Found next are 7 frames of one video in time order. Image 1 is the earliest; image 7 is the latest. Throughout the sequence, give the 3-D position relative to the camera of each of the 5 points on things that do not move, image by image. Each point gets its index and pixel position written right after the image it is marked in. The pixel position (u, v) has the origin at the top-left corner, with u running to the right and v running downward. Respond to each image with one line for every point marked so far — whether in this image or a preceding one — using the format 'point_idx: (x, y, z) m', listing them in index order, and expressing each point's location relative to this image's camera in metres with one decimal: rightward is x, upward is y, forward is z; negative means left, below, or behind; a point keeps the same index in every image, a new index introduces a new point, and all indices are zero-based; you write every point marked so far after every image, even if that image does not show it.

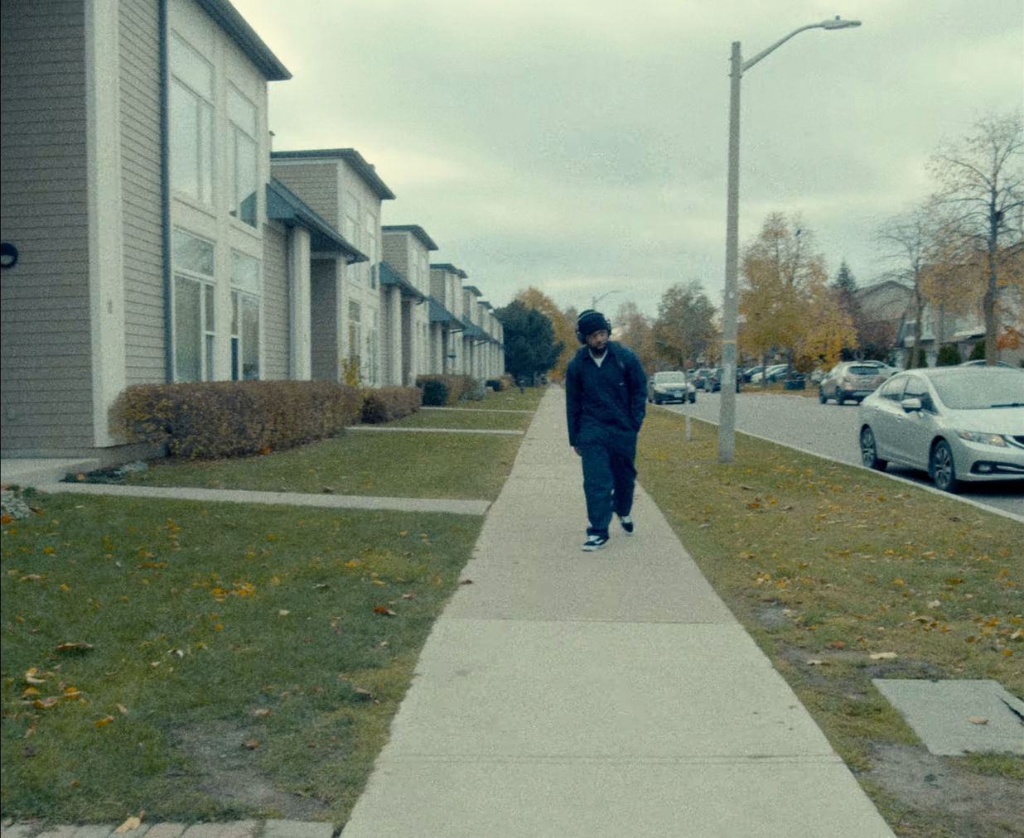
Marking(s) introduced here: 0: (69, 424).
0: (-5.1, -0.1, +12.0) m
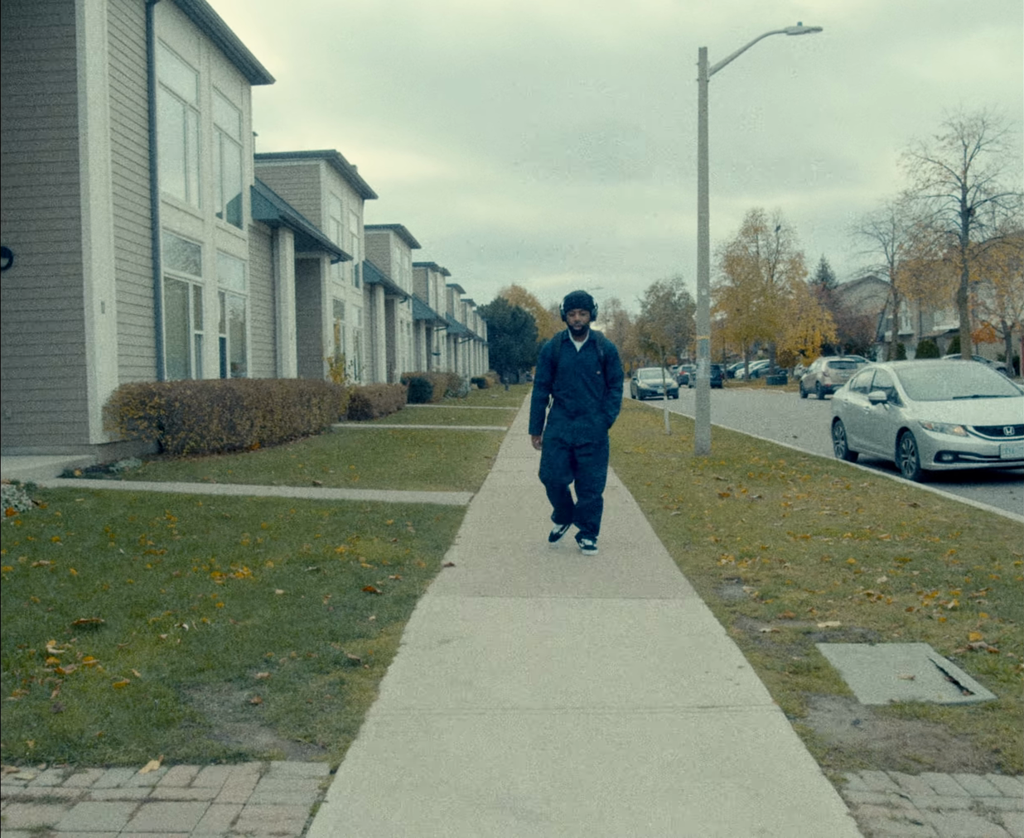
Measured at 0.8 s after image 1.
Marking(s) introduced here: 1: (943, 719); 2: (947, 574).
0: (-5.4, 0.0, +12.4) m
1: (+1.7, -1.2, +4.1) m
2: (+2.9, -1.0, +6.9) m
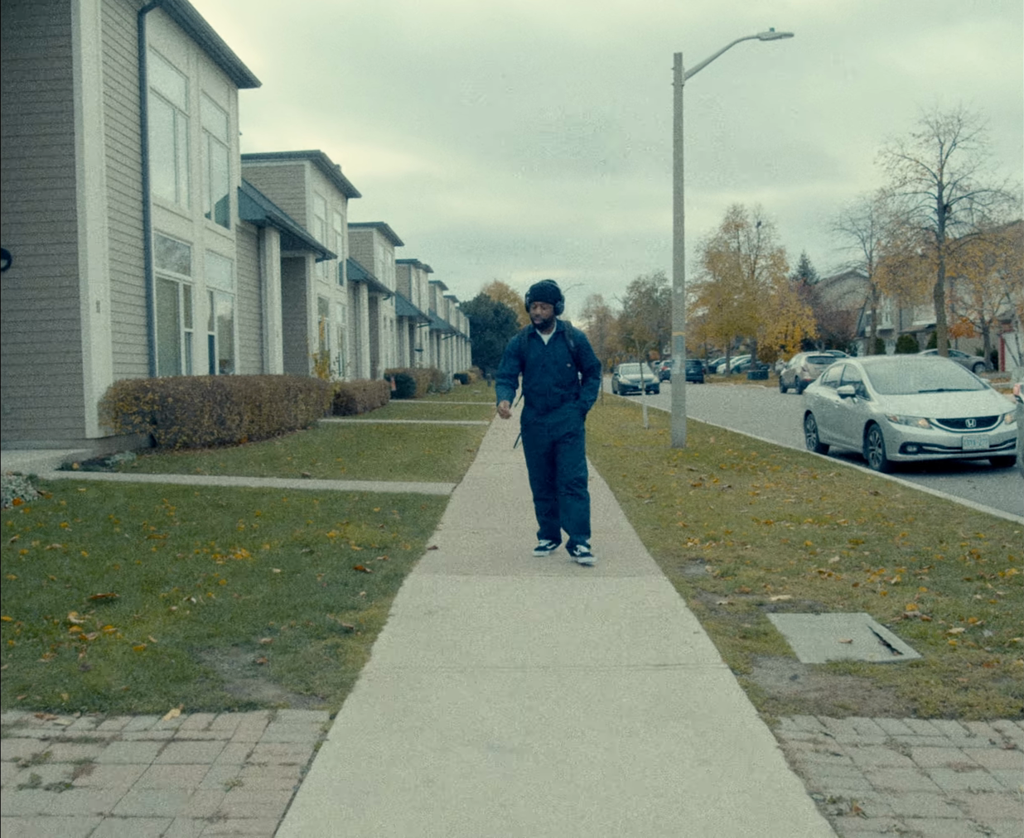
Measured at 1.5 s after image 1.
0: (-5.6, 0.0, +12.8) m
1: (+1.6, -1.1, +4.7) m
2: (+2.8, -1.0, +7.4) m
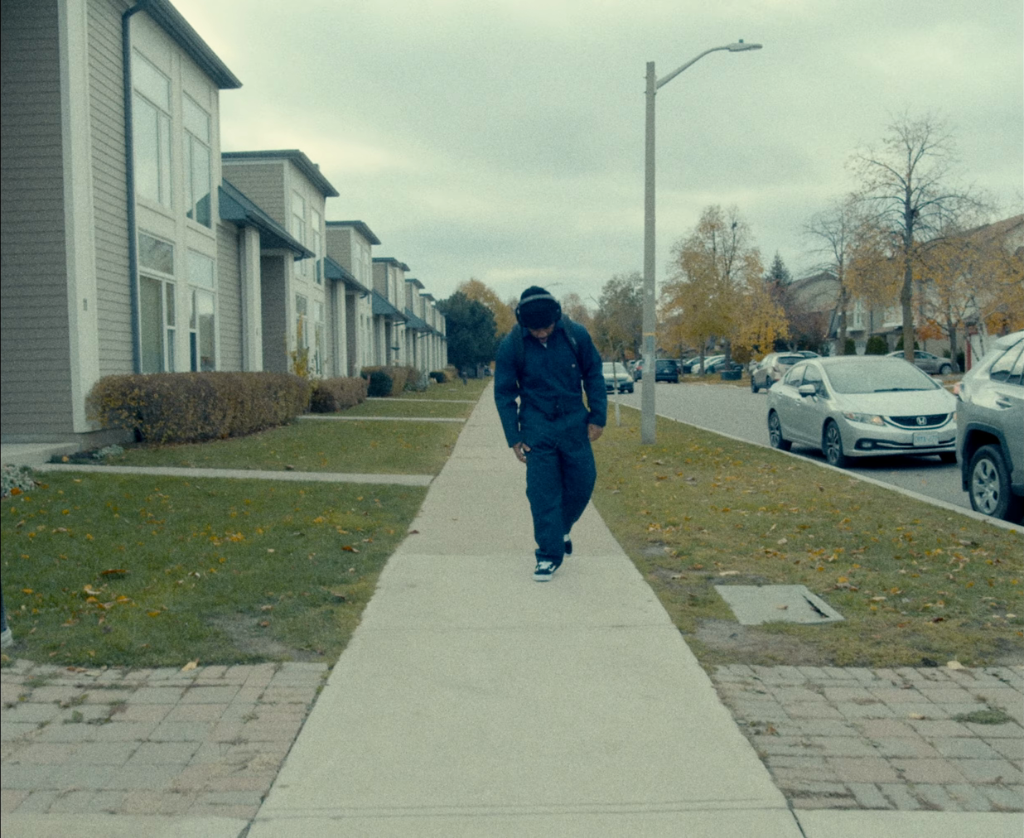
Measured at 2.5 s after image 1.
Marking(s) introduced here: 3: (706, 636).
0: (-5.9, +0.1, +13.3) m
1: (+1.5, -1.1, +5.3) m
2: (+2.6, -0.9, +8.1) m
3: (+1.0, -1.1, +5.3) m
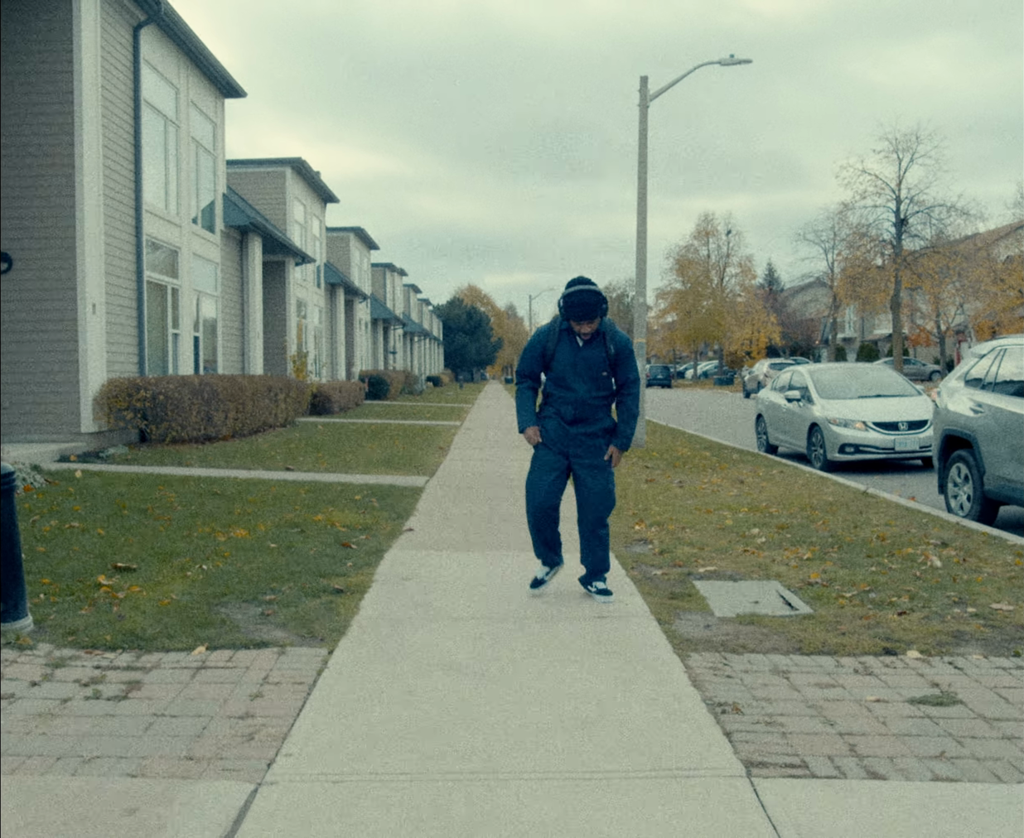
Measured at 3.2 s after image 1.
0: (-6.0, +0.1, +13.7) m
1: (+1.4, -1.1, +5.7) m
2: (+2.5, -1.0, +8.5) m
3: (+0.9, -1.1, +5.6) m
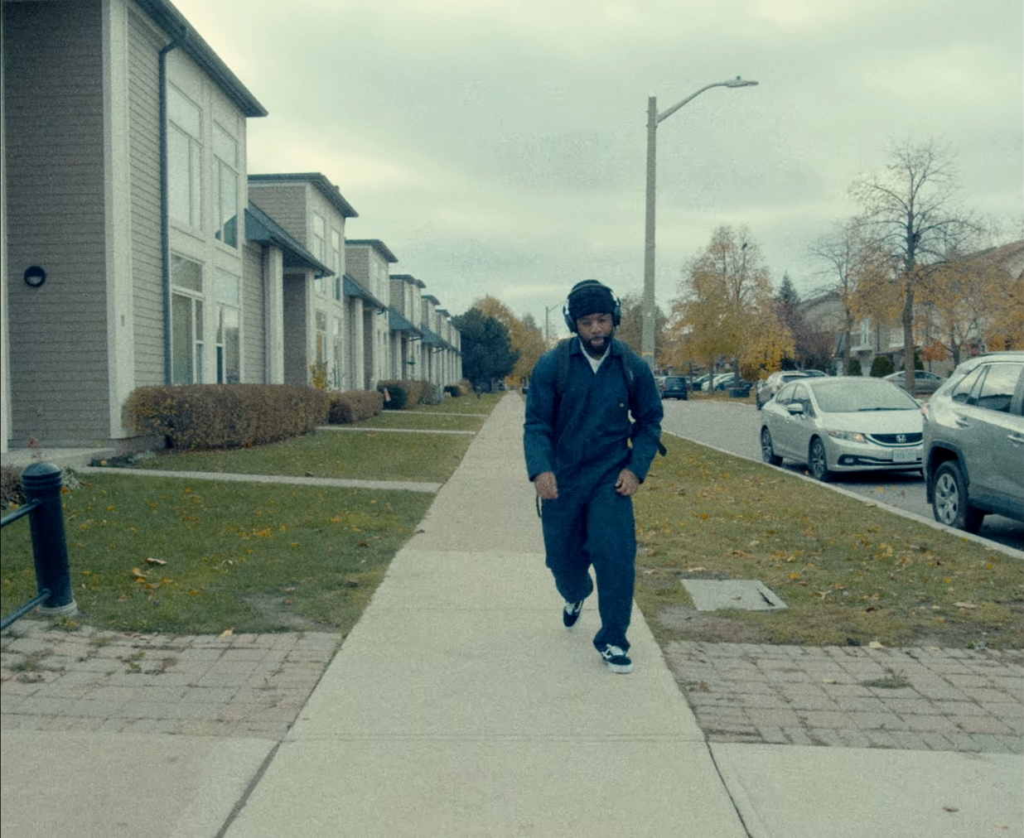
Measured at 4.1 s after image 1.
0: (-5.9, 0.0, +14.3) m
1: (+1.4, -1.2, +6.2) m
2: (+2.5, -1.1, +9.0) m
3: (+0.9, -1.2, +6.1) m
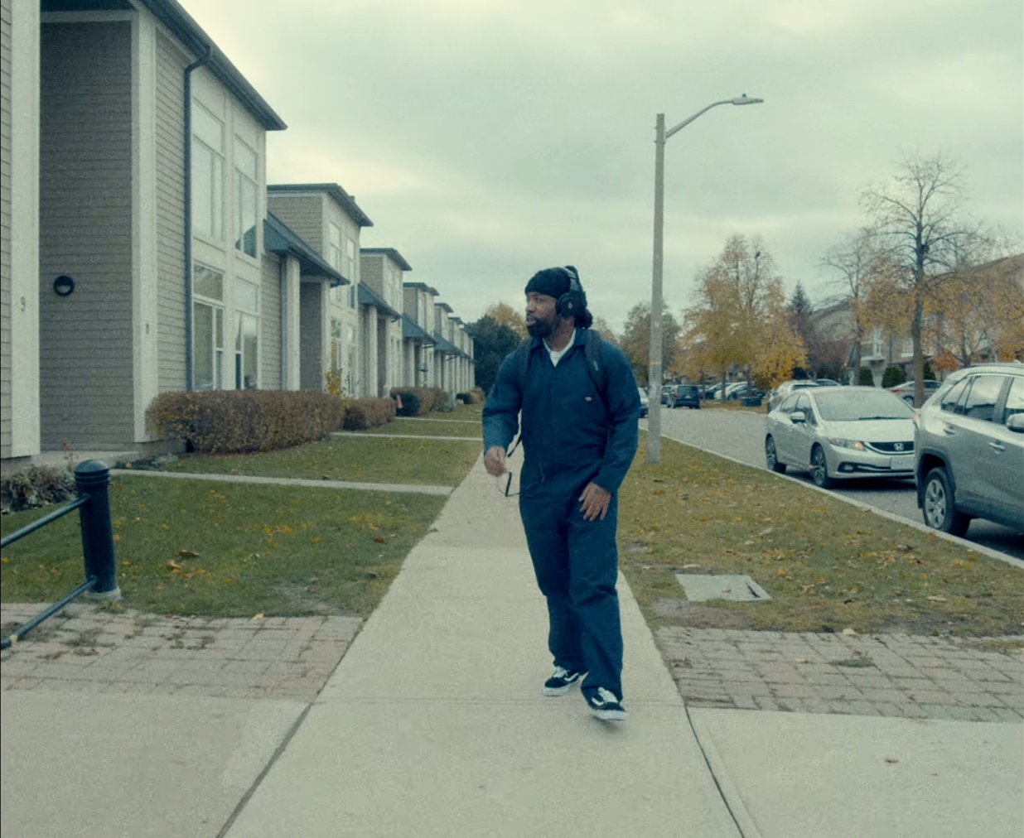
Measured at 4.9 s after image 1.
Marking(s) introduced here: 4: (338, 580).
0: (-5.7, -0.1, +15.0) m
1: (+1.4, -1.2, +6.7) m
2: (+2.6, -1.1, +9.5) m
3: (+0.9, -1.2, +6.7) m
4: (-1.2, -1.1, +7.2) m
